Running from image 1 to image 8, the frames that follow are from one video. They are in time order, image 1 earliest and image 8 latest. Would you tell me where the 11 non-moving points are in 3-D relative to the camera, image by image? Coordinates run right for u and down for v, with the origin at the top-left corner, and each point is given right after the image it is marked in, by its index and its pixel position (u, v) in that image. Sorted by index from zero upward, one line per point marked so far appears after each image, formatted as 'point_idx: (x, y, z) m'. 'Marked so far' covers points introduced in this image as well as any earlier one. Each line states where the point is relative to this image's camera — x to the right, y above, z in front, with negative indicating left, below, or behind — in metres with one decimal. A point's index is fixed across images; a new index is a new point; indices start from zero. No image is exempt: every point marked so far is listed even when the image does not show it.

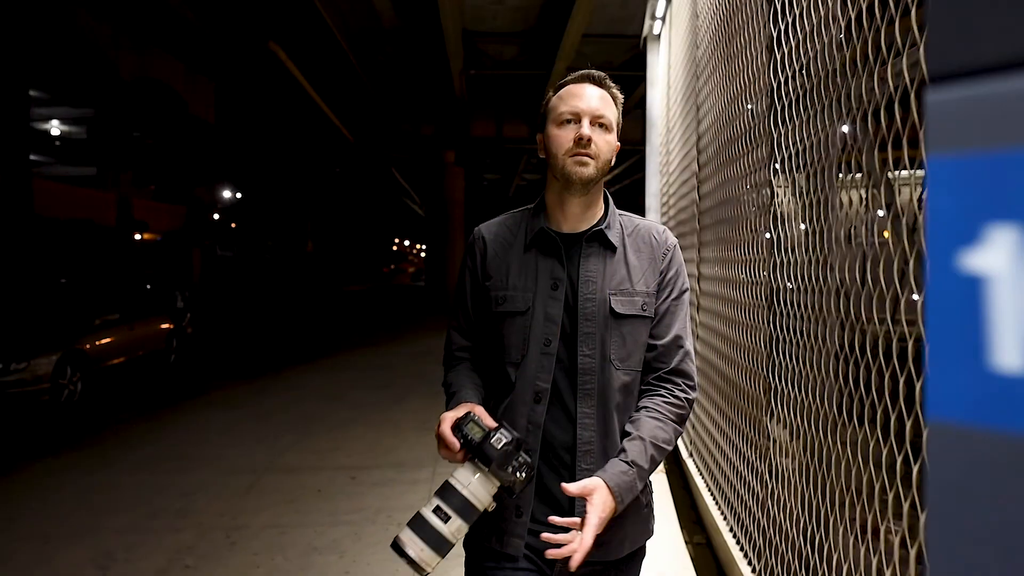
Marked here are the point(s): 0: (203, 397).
0: (-3.4, -1.2, +6.7) m
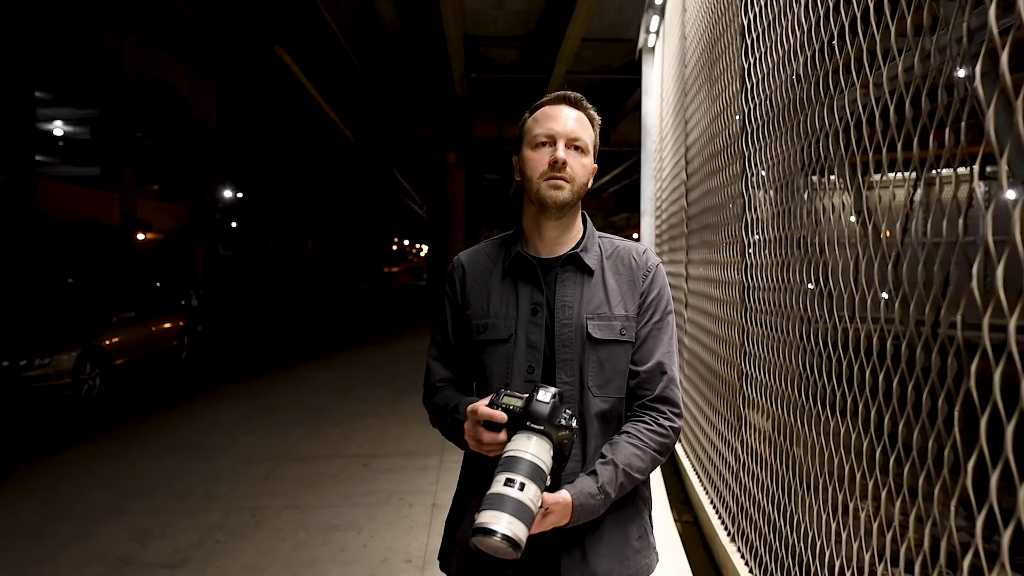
0: (-3.4, -1.2, +7.0) m
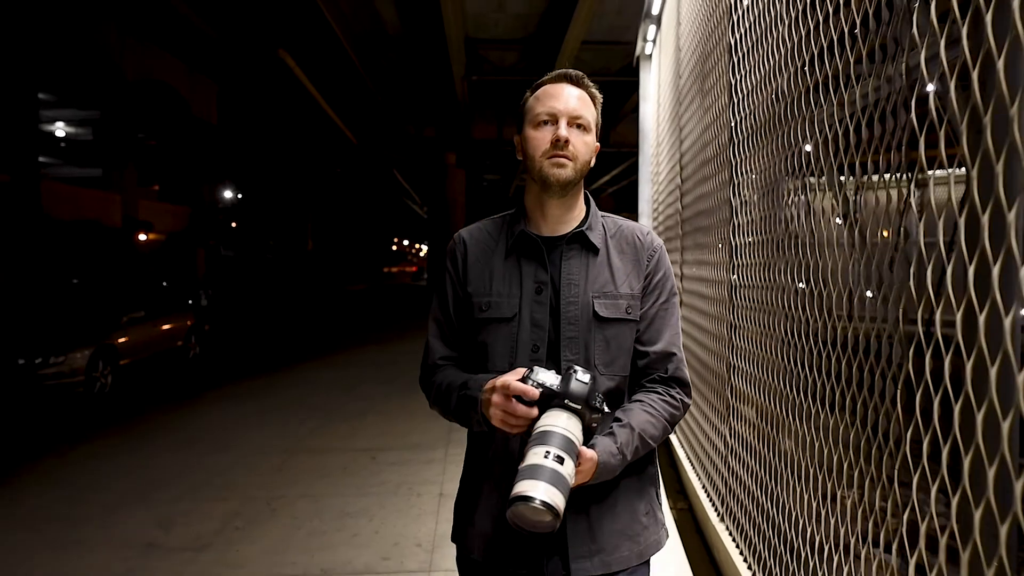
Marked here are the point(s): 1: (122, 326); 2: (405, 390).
0: (-3.4, -1.2, +7.2) m
1: (-4.8, -0.5, +7.5) m
2: (-1.3, -1.2, +7.2) m
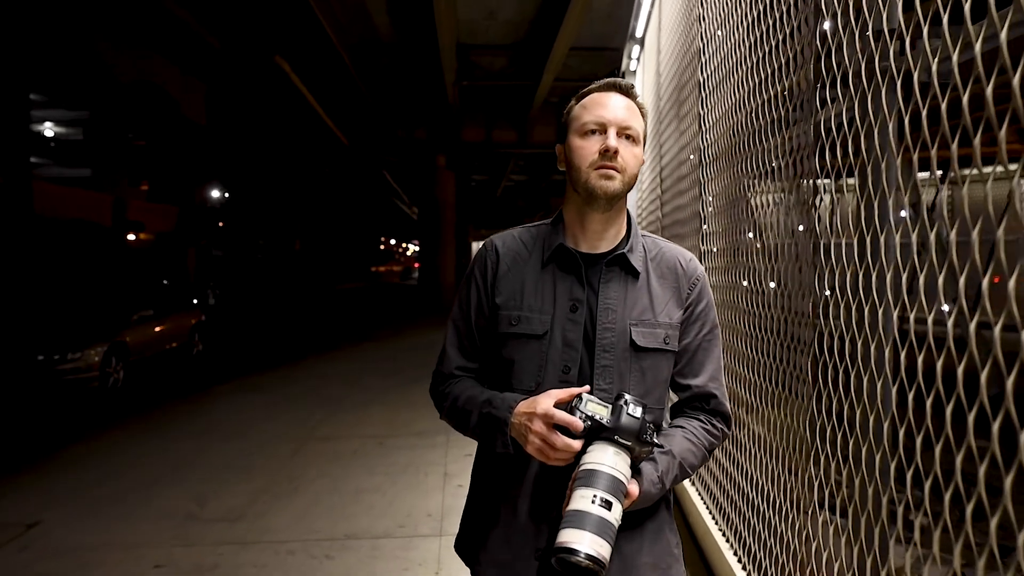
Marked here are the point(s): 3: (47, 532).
0: (-3.5, -1.2, +7.5) m
1: (-4.8, -0.5, +7.8) m
2: (-1.3, -1.2, +7.6) m
3: (-2.6, -1.4, +3.4) m
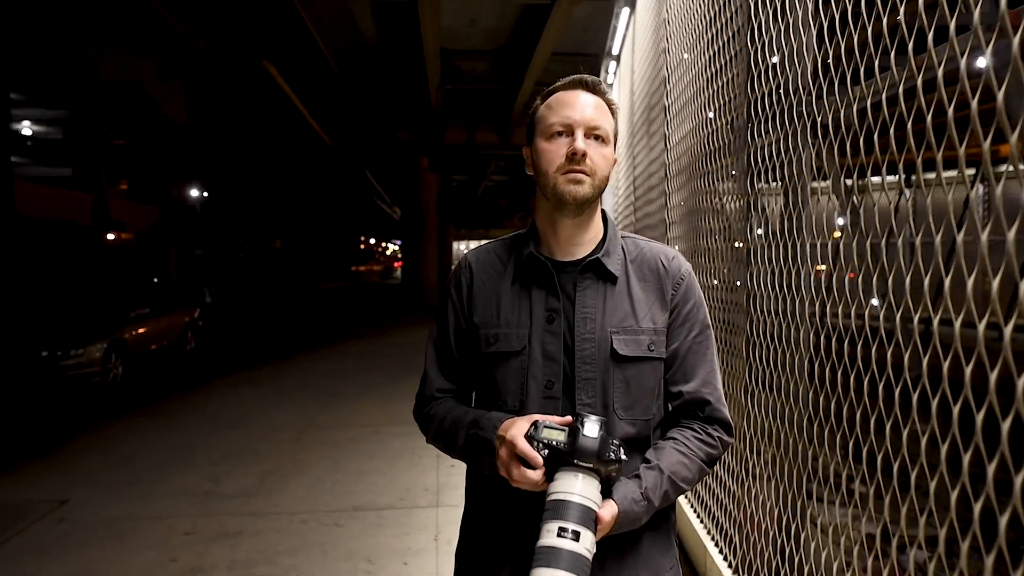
0: (-3.7, -1.2, +7.8) m
1: (-5.1, -0.4, +8.0) m
2: (-1.6, -1.2, +8.0) m
3: (-2.7, -1.4, +3.8) m
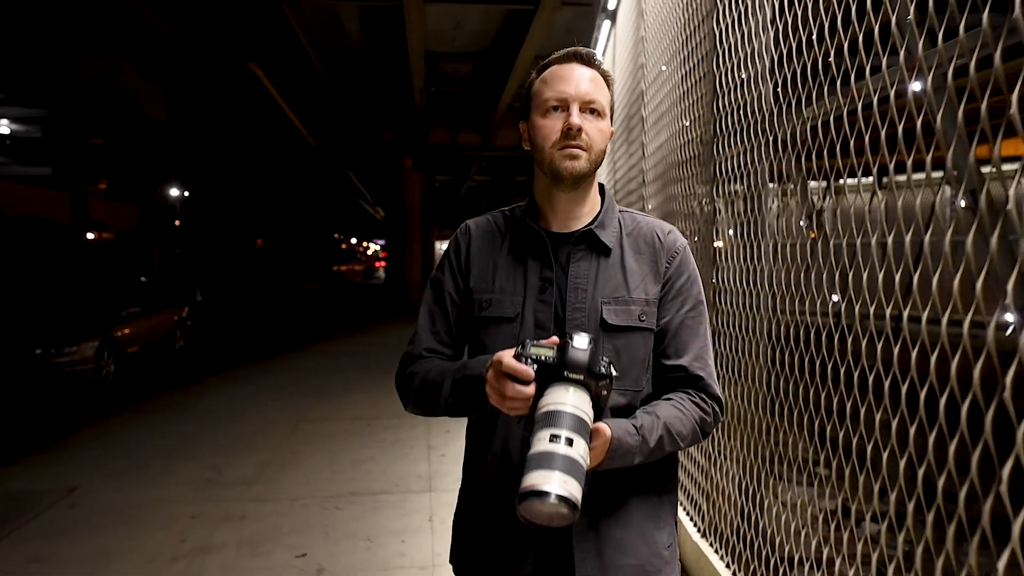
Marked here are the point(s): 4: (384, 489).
0: (-3.9, -1.1, +8.0) m
1: (-5.3, -0.4, +8.1) m
2: (-1.8, -1.2, +8.2) m
3: (-2.8, -1.4, +4.0) m
4: (-0.9, -1.4, +4.2) m
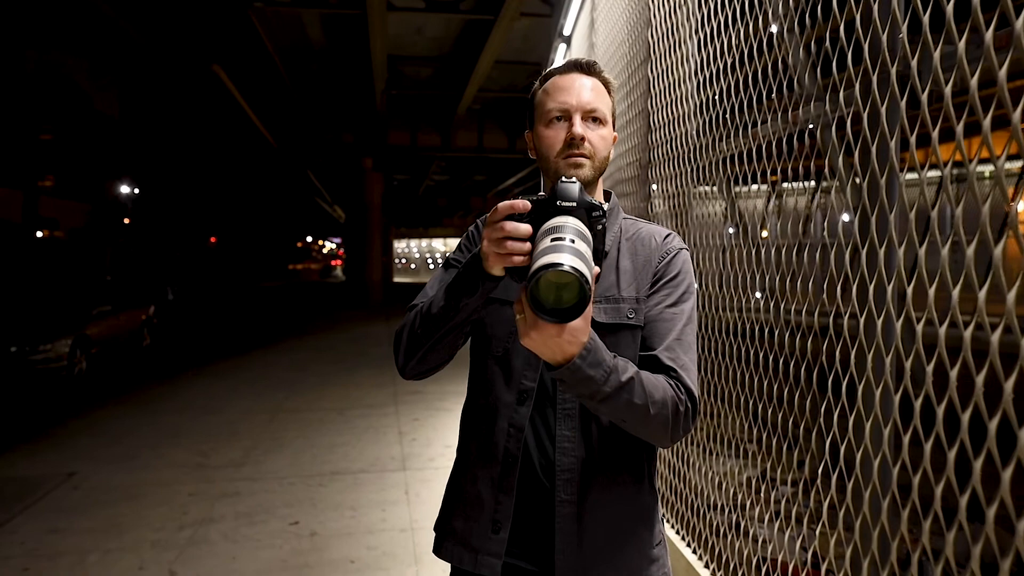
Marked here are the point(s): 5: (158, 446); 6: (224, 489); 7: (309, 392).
0: (-4.4, -1.1, +8.2) m
1: (-5.8, -0.4, +8.3) m
2: (-2.3, -1.2, +8.6) m
3: (-3.0, -1.4, +4.3) m
4: (-1.2, -1.4, +4.7) m
5: (-2.9, -1.3, +5.0) m
6: (-2.0, -1.4, +4.2) m
7: (-2.4, -1.2, +7.1) m
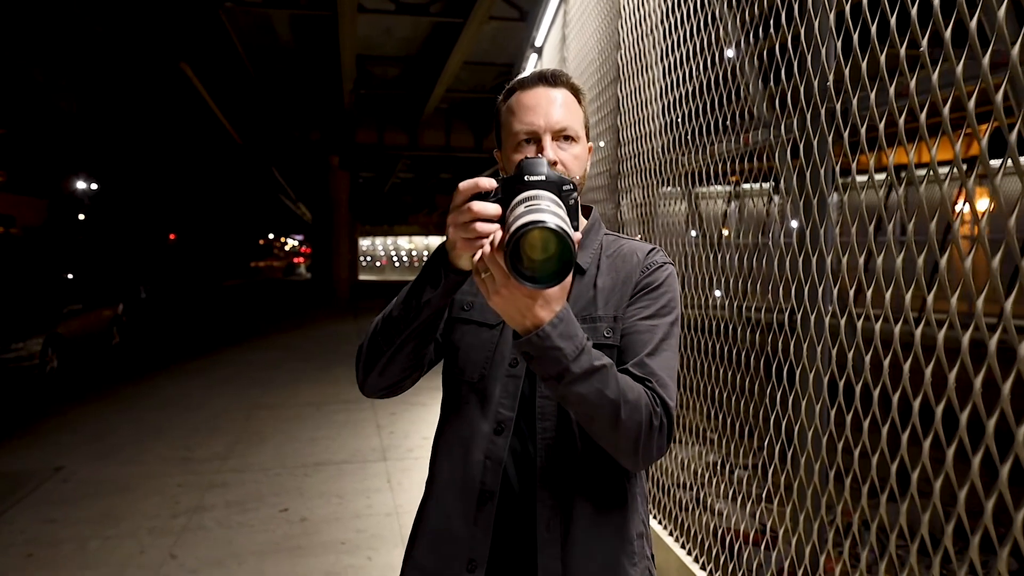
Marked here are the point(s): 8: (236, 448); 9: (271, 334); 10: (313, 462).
0: (-4.8, -1.1, +8.3) m
1: (-6.2, -0.4, +8.2) m
2: (-2.7, -1.1, +8.8) m
3: (-3.2, -1.3, +4.4) m
4: (-1.3, -1.4, +4.9) m
5: (-3.1, -1.3, +5.1) m
6: (-2.2, -1.4, +4.3) m
7: (-2.7, -1.2, +7.3) m
8: (-2.3, -1.3, +5.1) m
9: (-4.8, -0.9, +11.9) m
10: (-1.6, -1.4, +4.8) m
